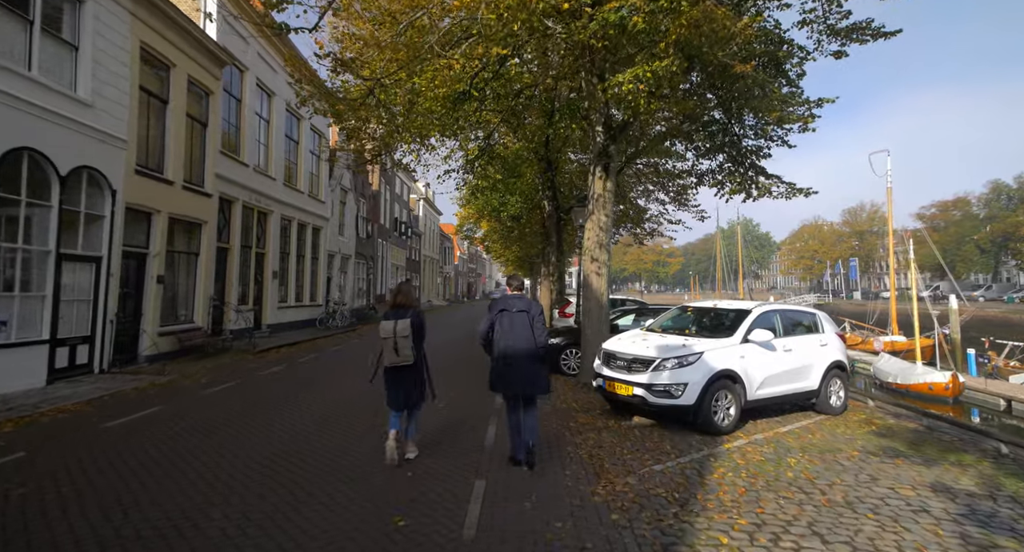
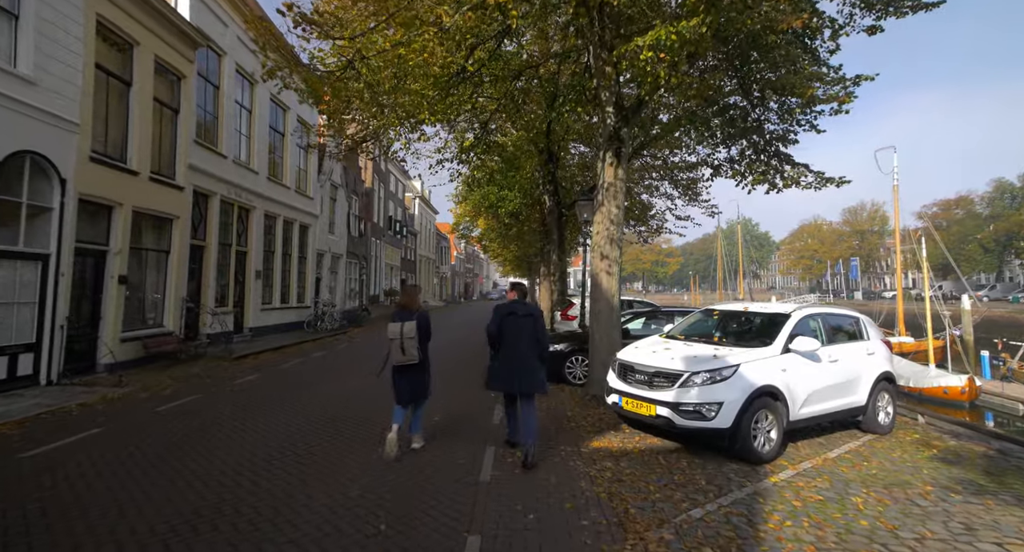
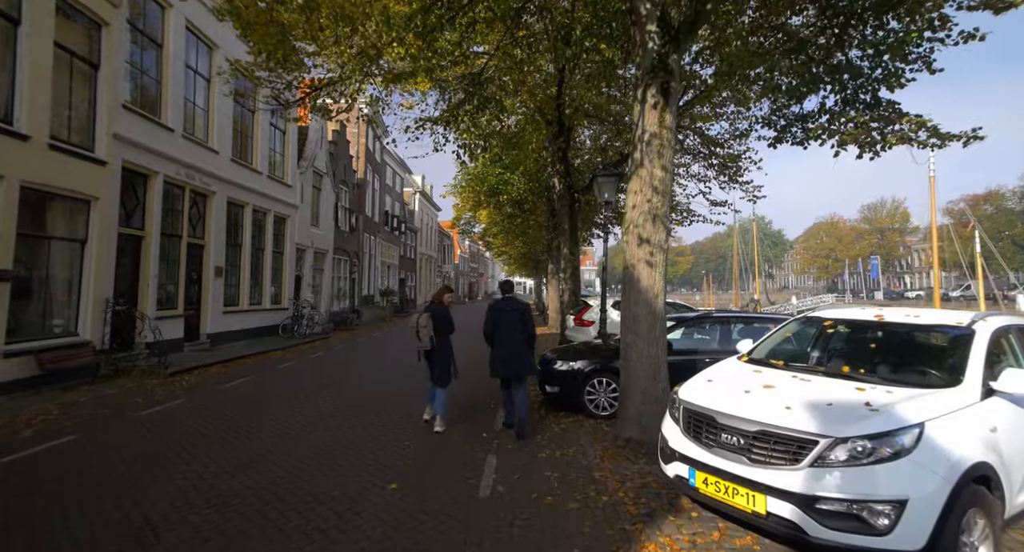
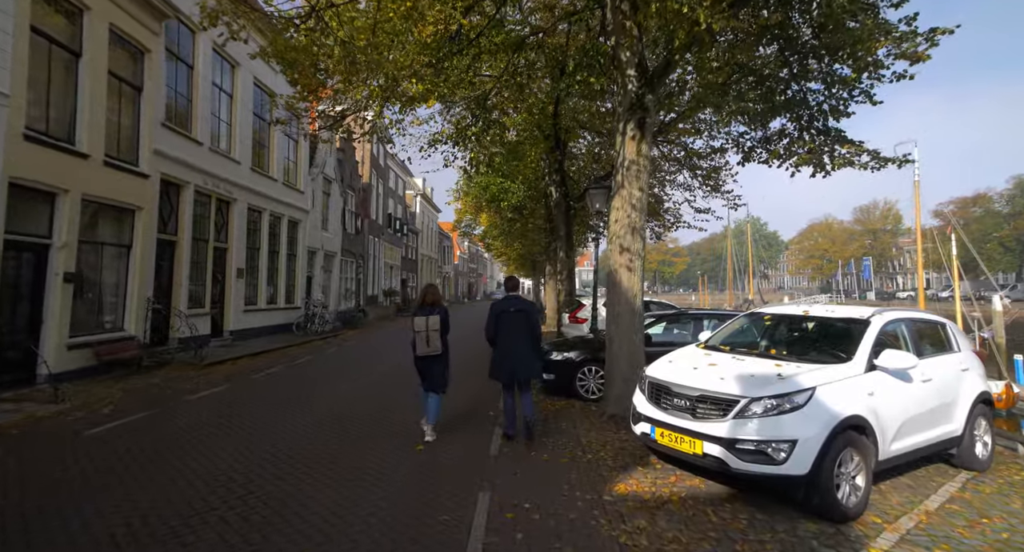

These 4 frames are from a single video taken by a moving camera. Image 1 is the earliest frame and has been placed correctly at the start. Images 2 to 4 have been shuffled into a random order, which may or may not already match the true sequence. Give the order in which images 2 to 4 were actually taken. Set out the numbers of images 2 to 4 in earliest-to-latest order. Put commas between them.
2, 4, 3
